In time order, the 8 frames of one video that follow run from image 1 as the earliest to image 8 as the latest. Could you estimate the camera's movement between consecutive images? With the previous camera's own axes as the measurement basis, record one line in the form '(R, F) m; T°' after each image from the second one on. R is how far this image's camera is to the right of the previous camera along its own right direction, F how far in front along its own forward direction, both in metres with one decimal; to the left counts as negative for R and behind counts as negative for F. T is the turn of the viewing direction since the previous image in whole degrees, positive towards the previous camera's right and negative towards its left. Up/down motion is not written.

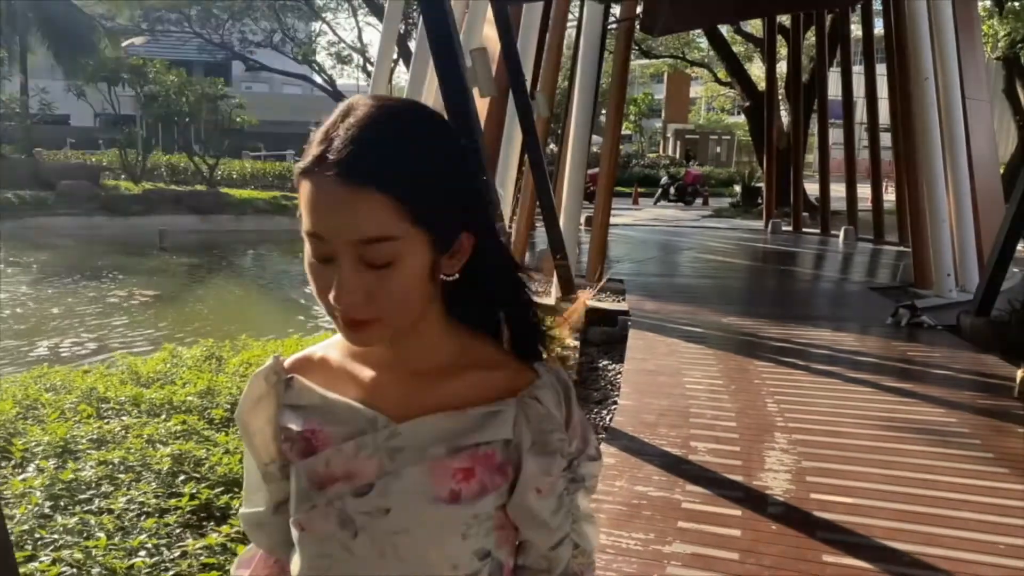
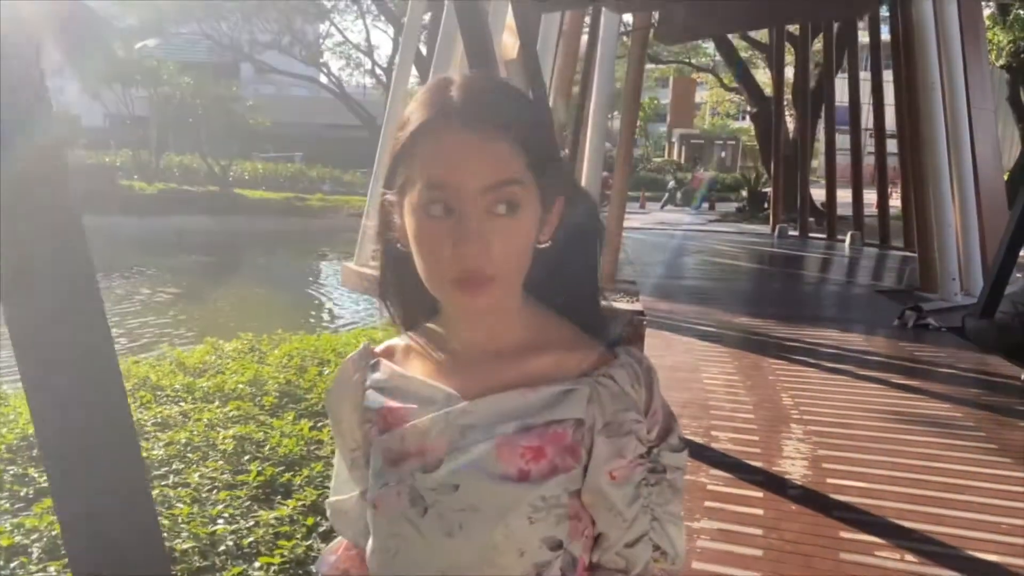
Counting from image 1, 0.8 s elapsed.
(-0.1, -0.2) m; 0°
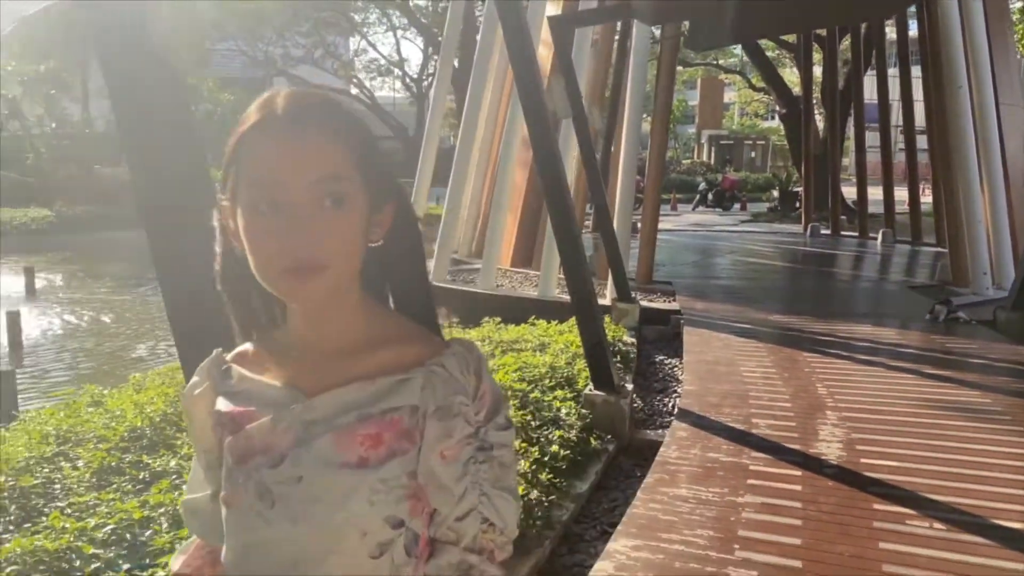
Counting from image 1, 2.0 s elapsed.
(-0.1, -0.3) m; -2°
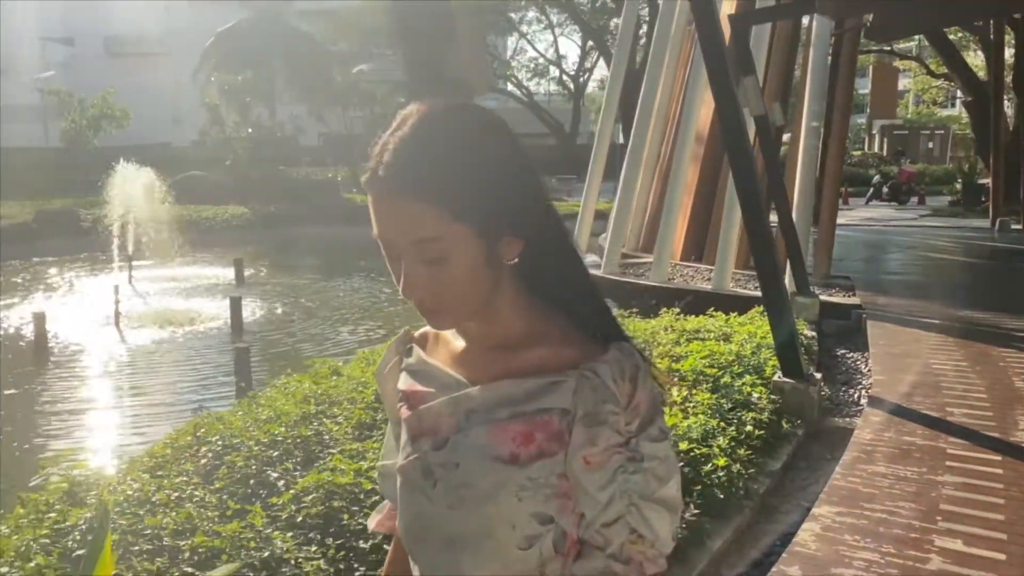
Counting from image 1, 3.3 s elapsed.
(-0.2, -0.4) m; -10°
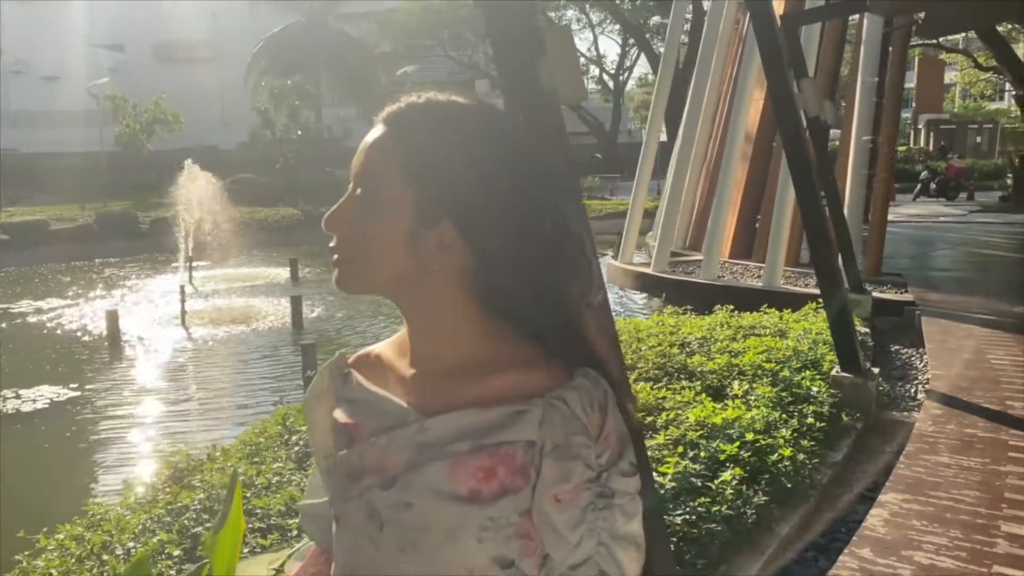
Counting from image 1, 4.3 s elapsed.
(-0.2, -0.2) m; -2°
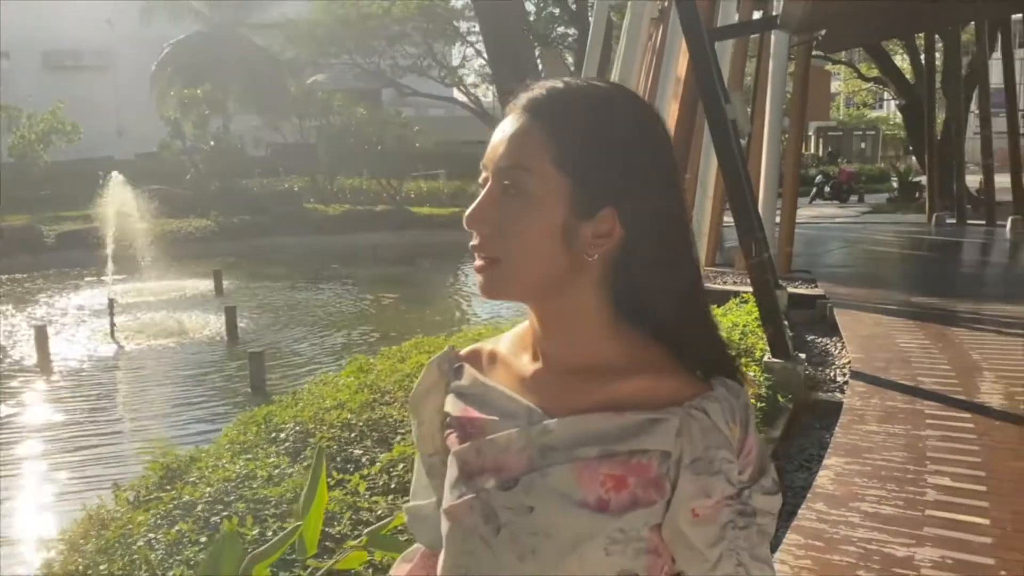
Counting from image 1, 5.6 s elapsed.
(-0.3, -0.3) m; +6°
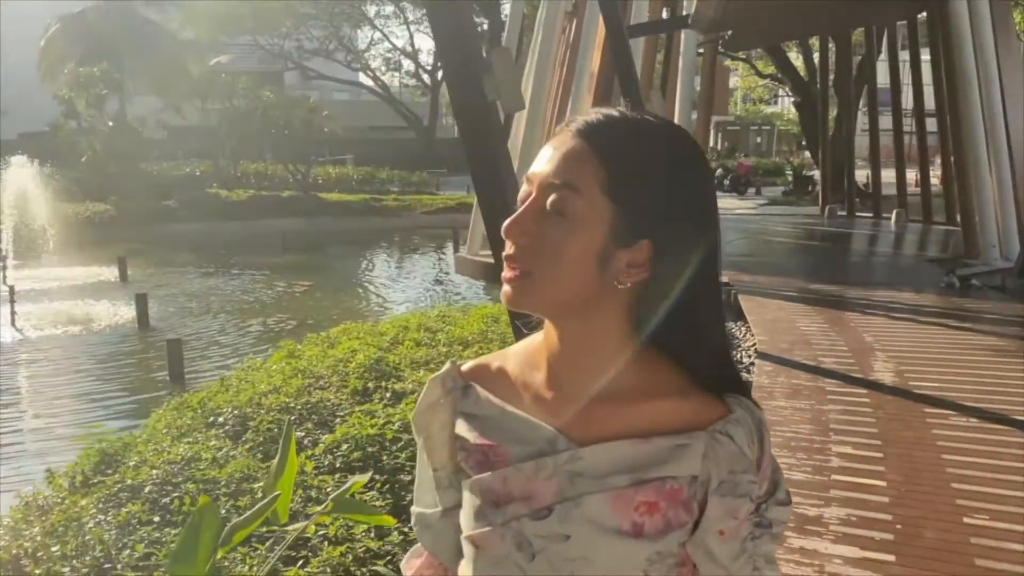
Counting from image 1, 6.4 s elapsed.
(-0.2, -0.2) m; +6°
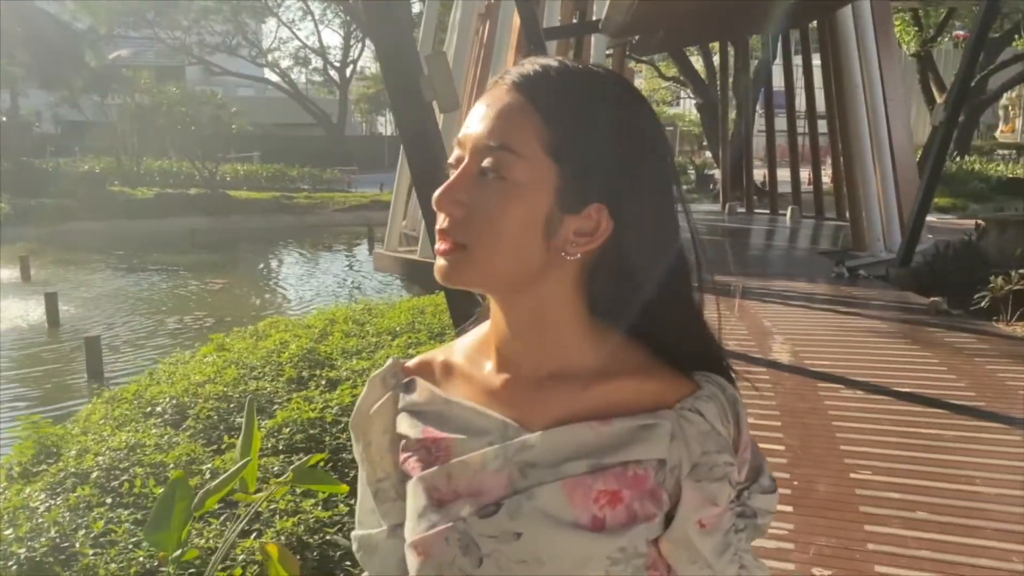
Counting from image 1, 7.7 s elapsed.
(-0.1, -0.2) m; +6°
